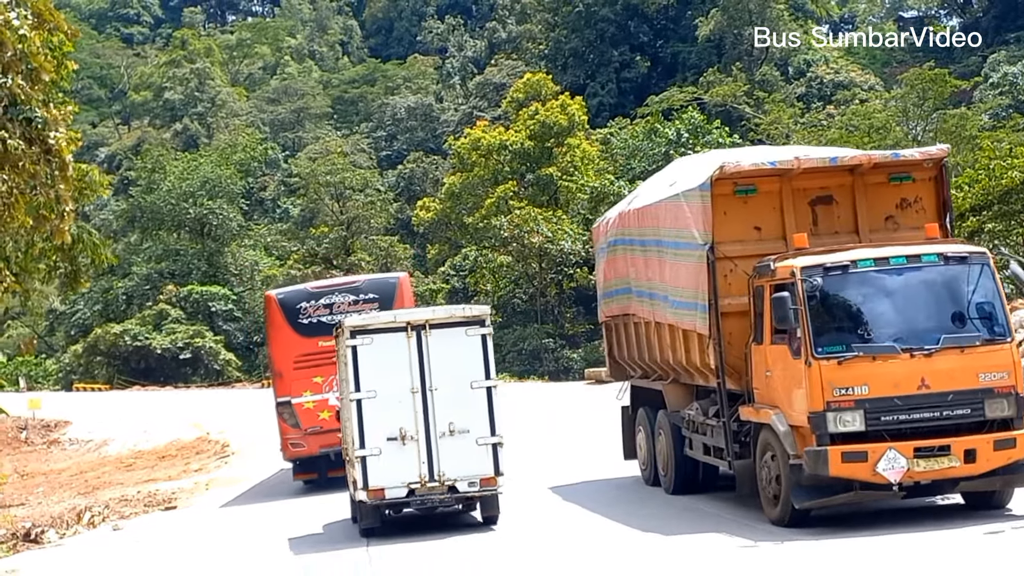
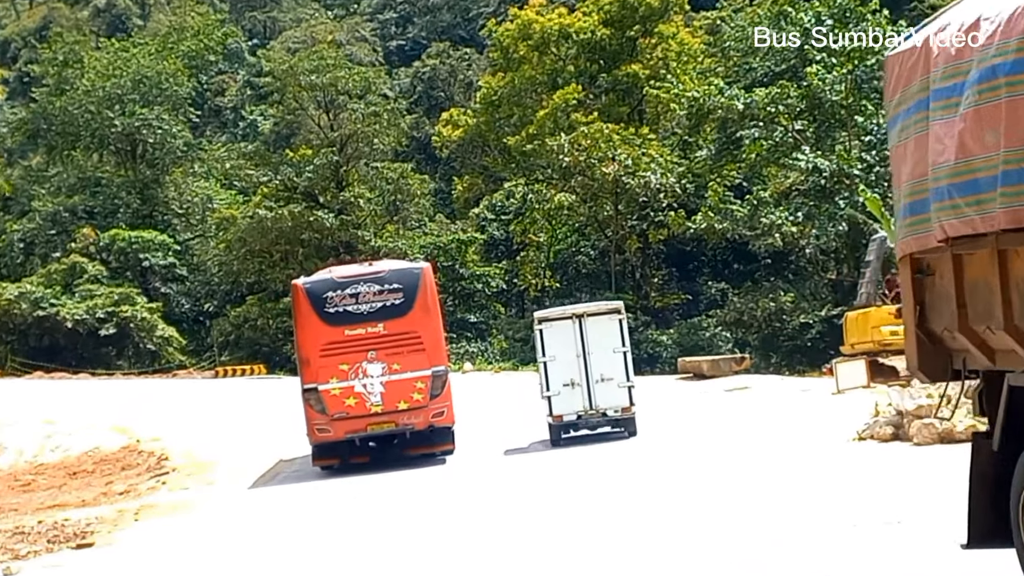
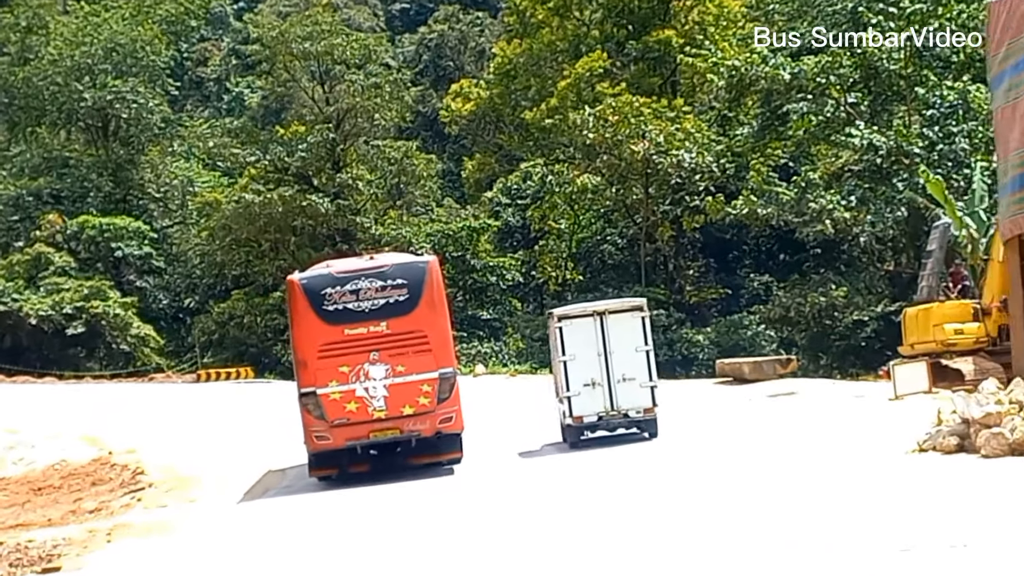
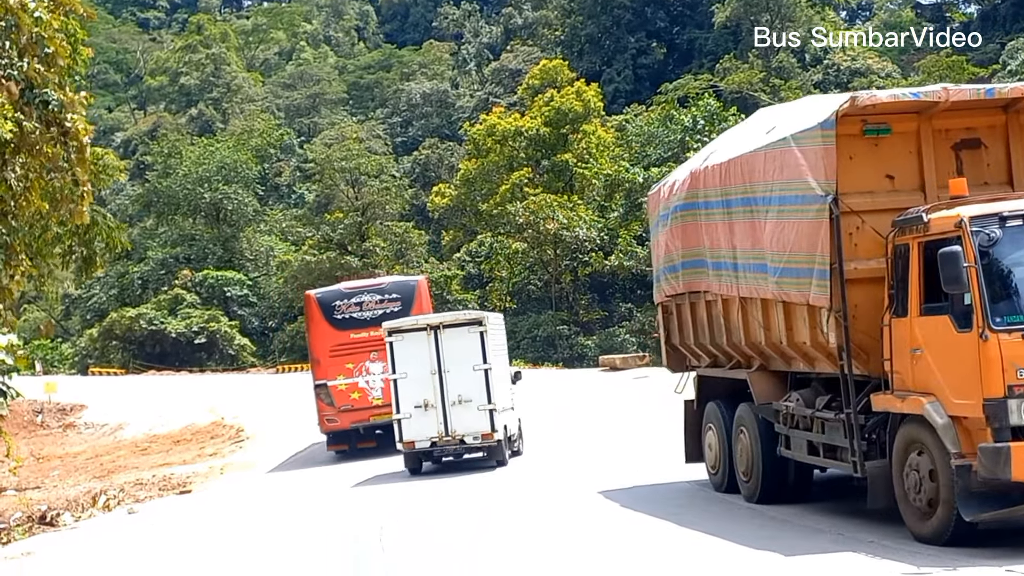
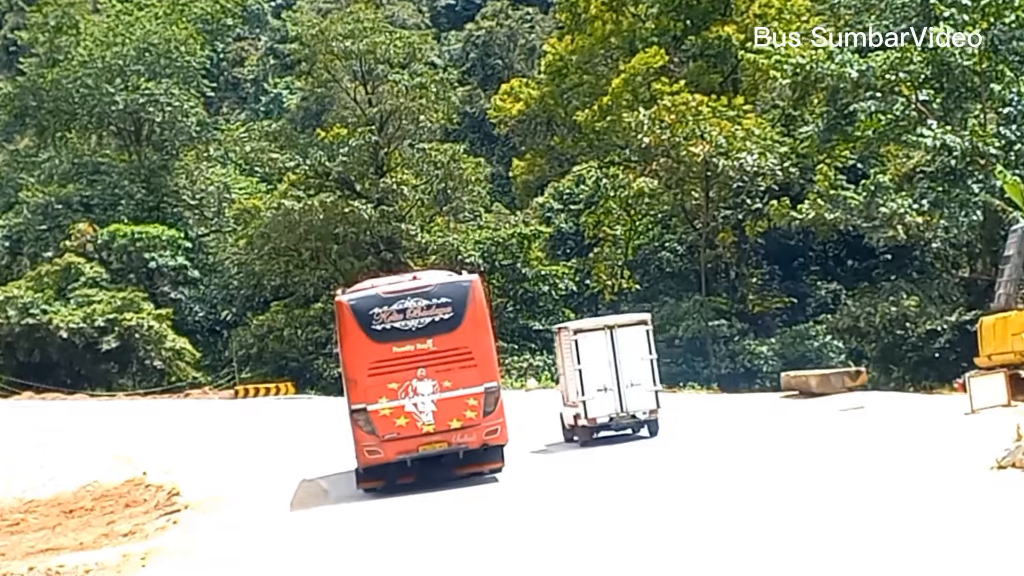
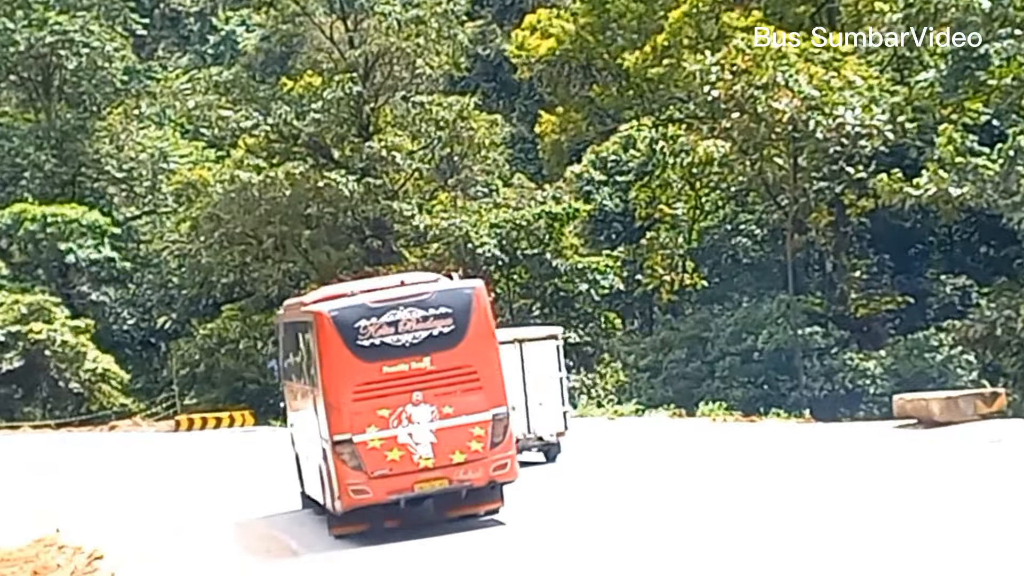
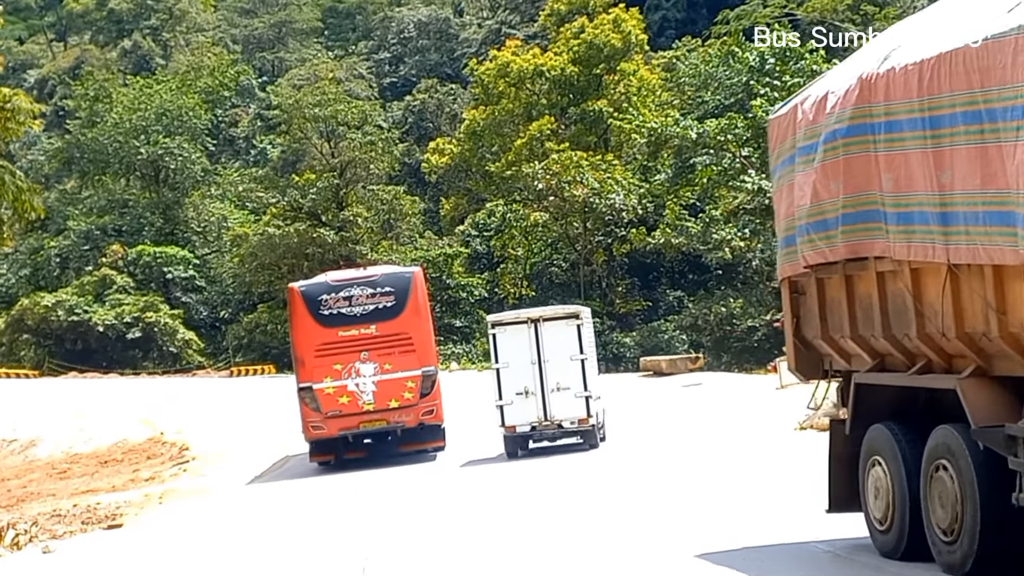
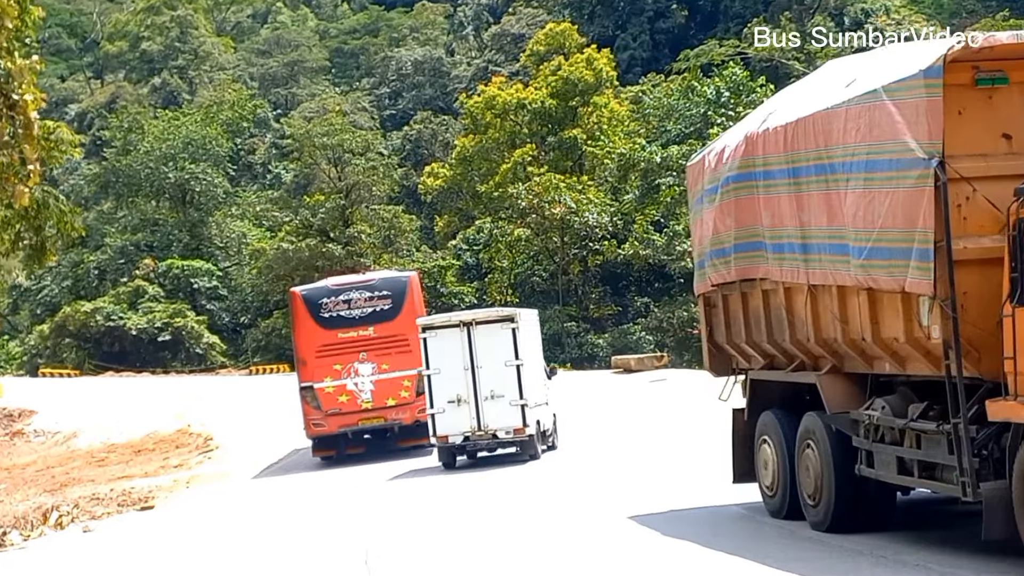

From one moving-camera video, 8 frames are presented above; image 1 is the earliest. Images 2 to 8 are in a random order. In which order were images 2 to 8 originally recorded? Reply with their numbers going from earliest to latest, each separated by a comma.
4, 8, 7, 2, 3, 5, 6
